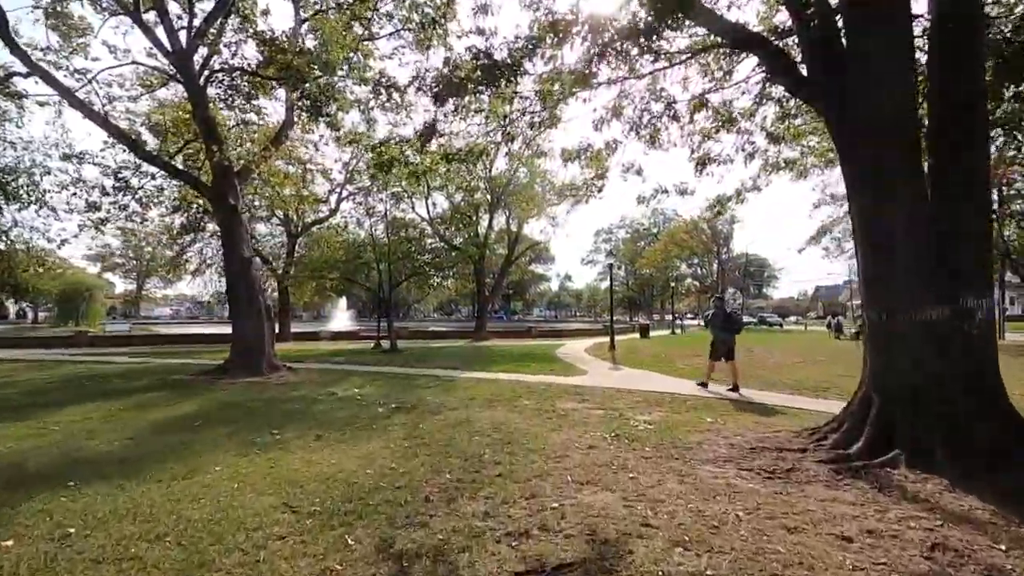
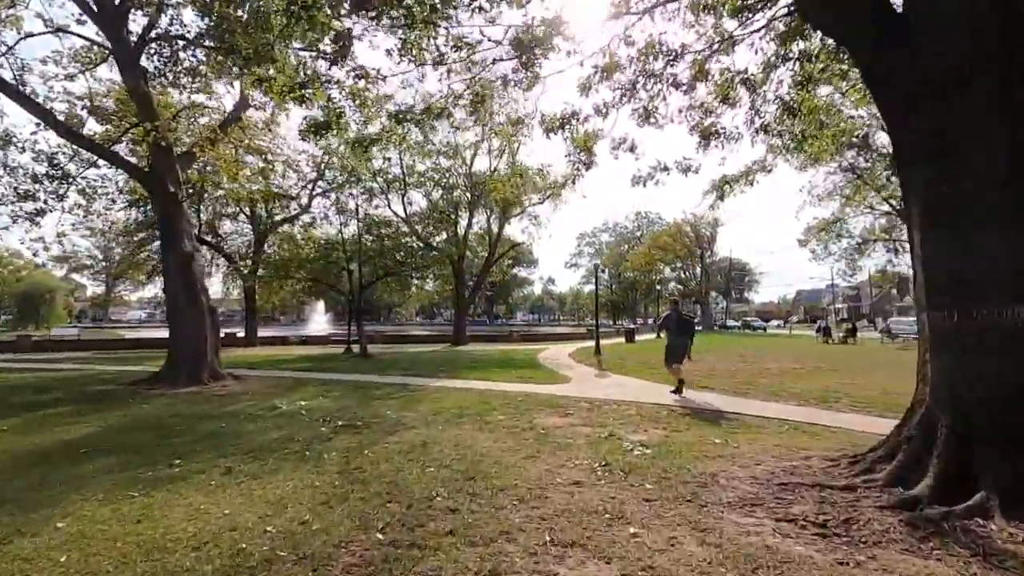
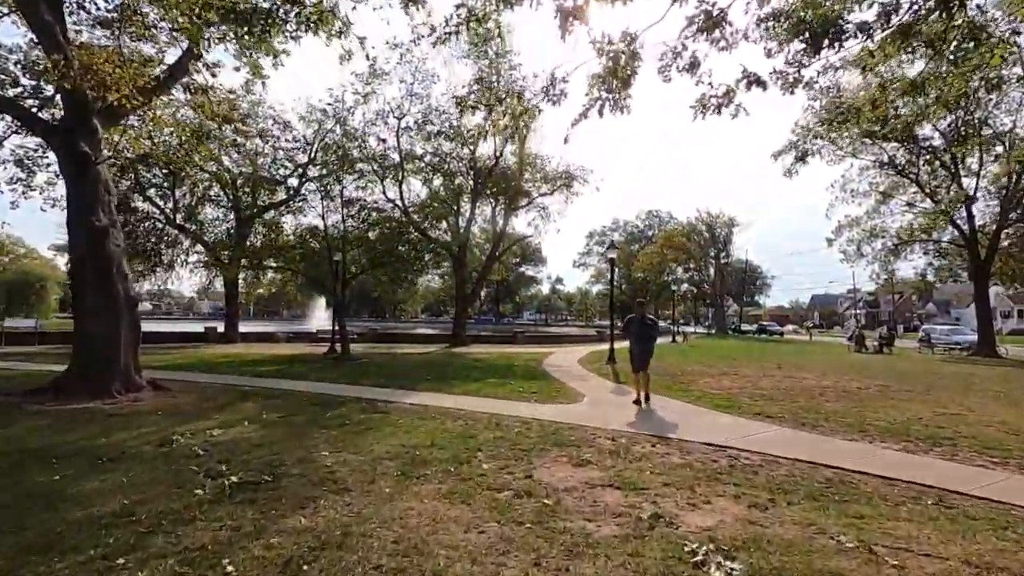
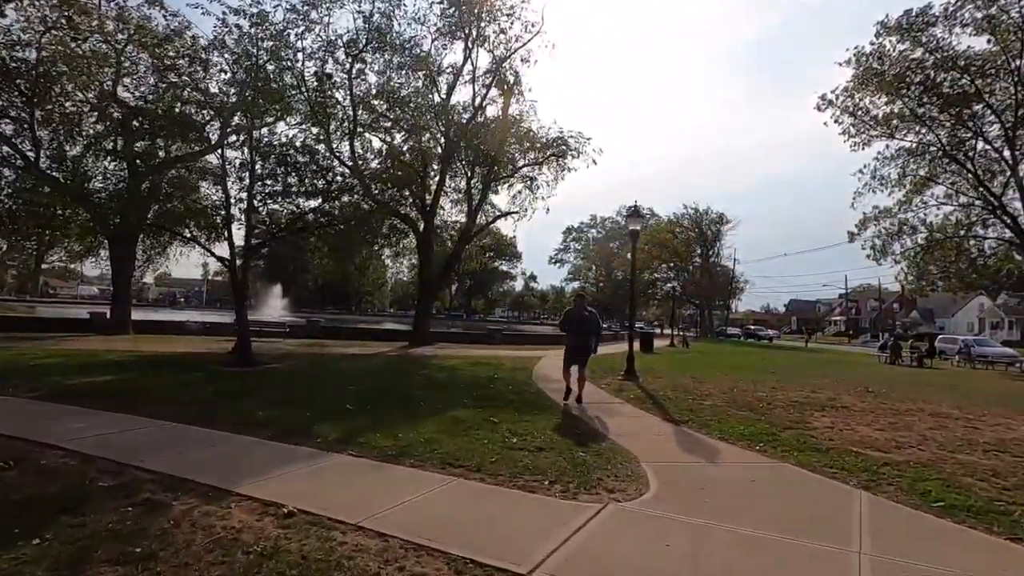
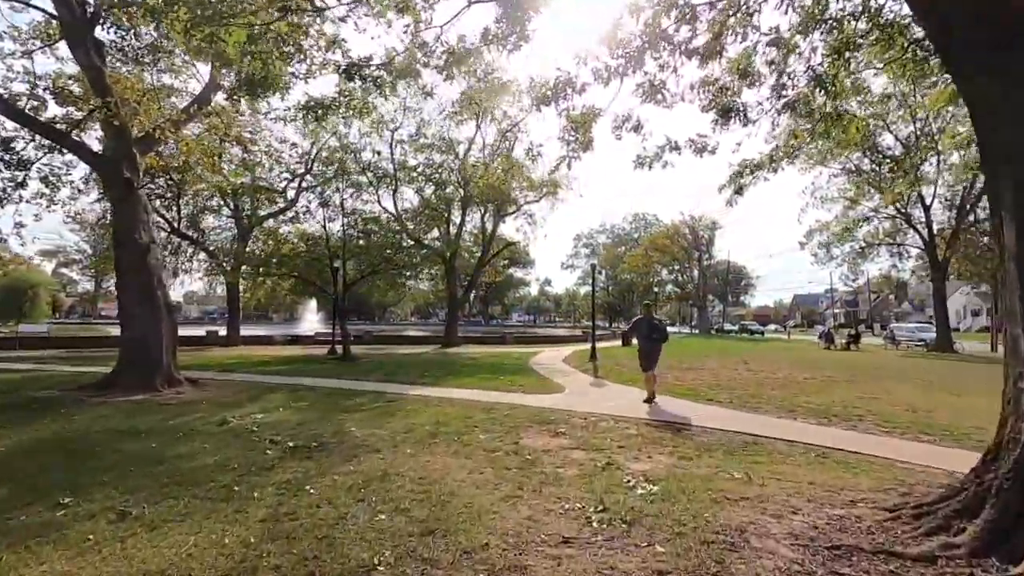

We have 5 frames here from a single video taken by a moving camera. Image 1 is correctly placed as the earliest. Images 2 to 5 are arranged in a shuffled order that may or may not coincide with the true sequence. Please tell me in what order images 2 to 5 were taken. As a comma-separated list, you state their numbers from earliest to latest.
2, 5, 3, 4
